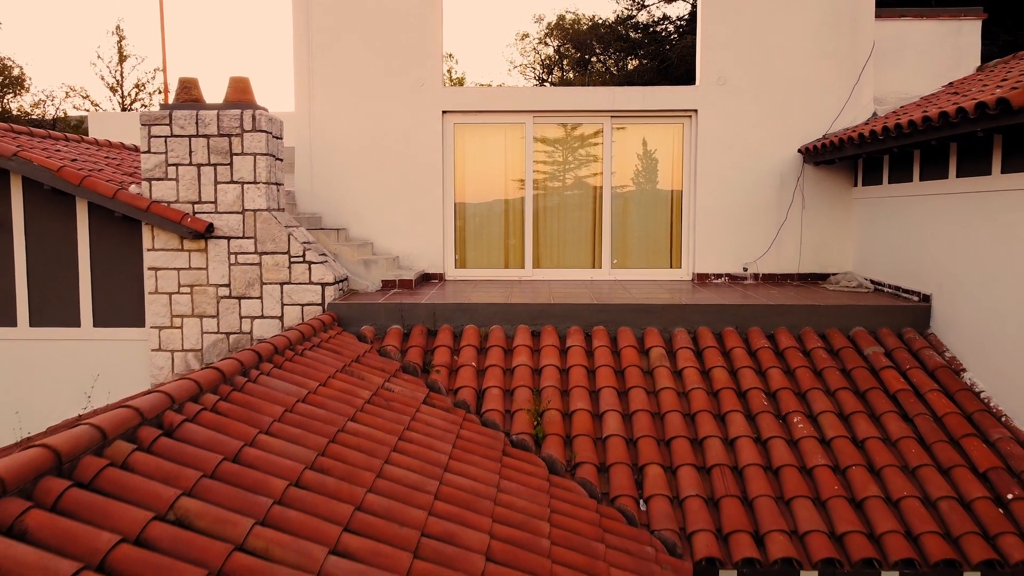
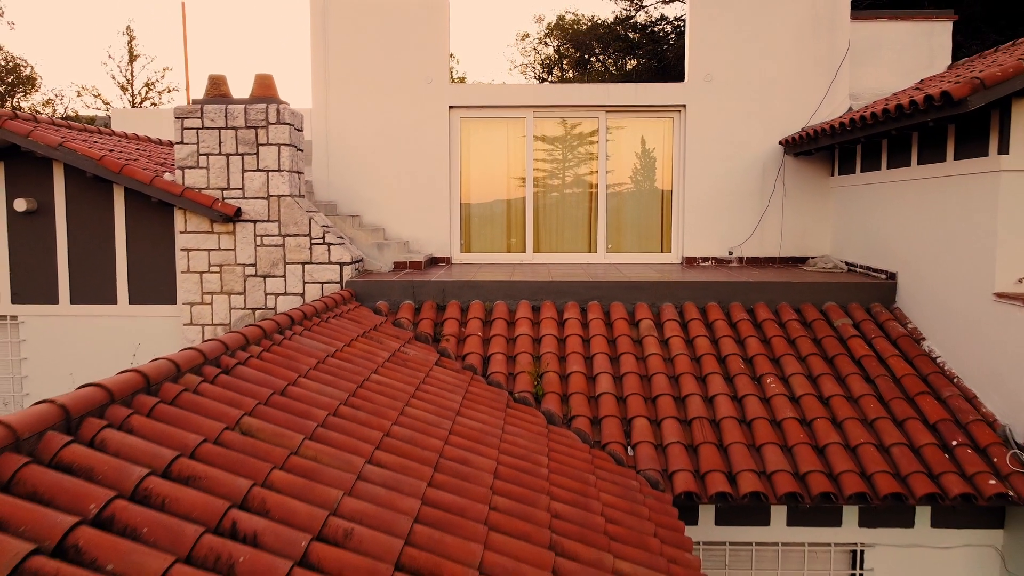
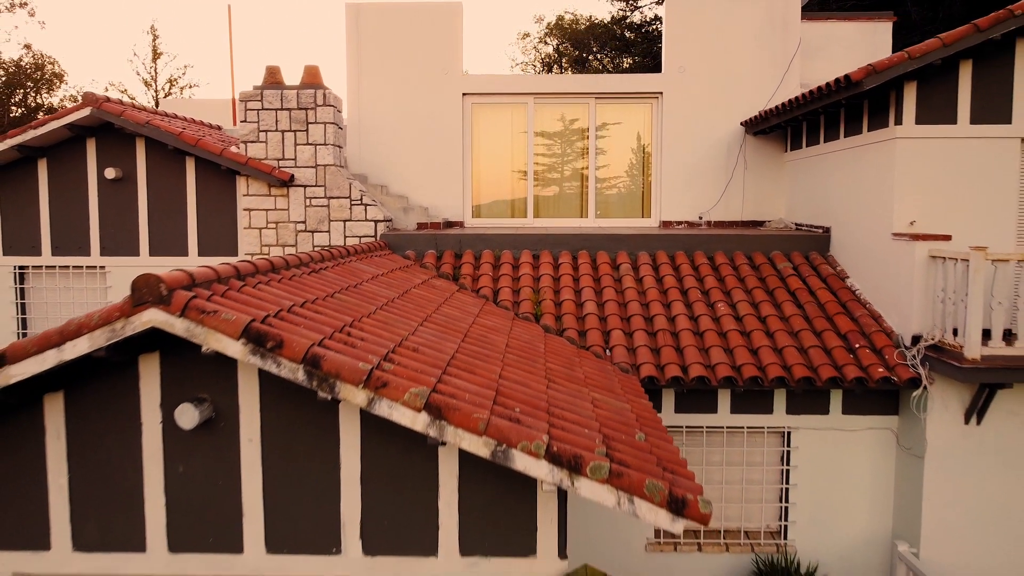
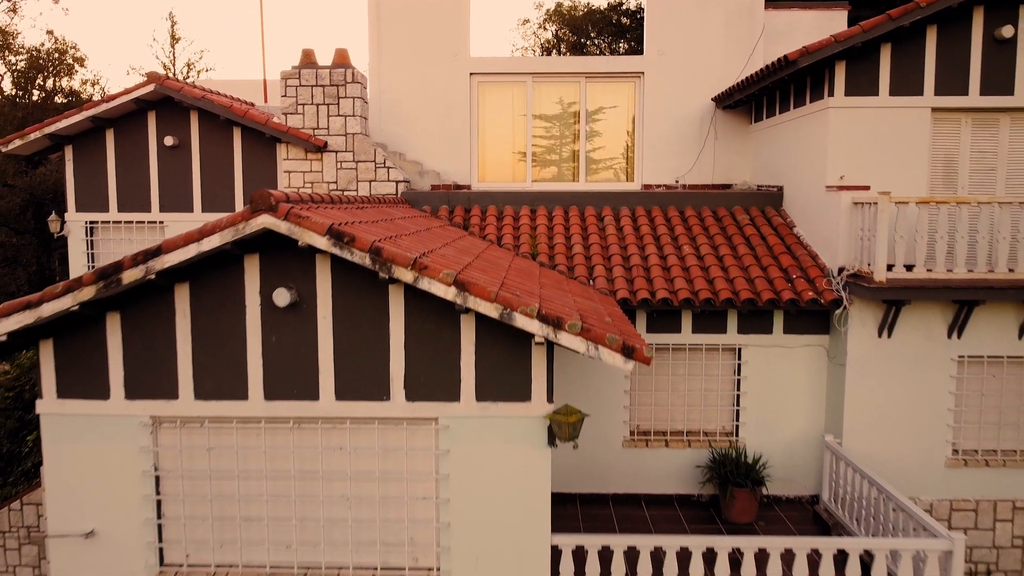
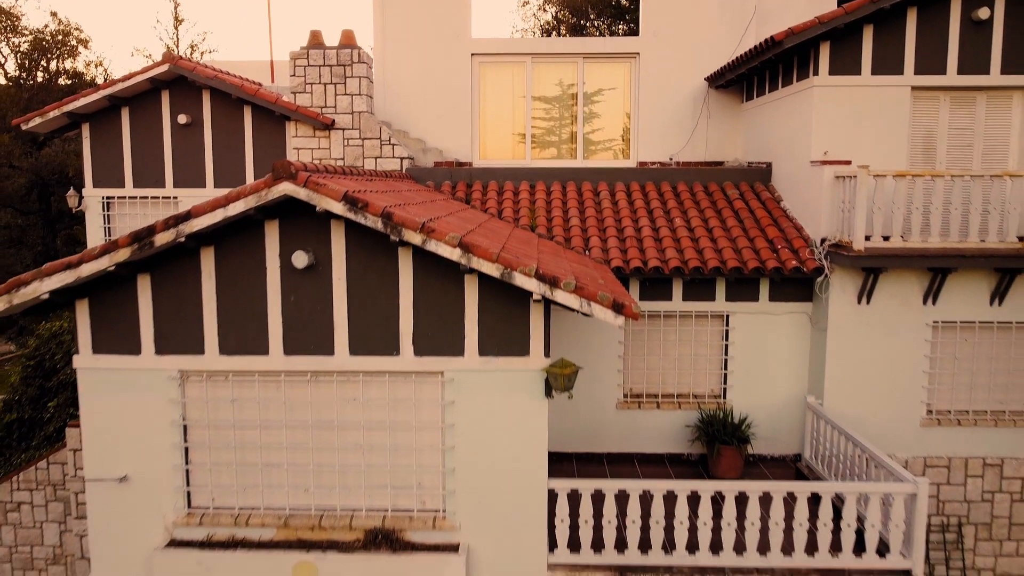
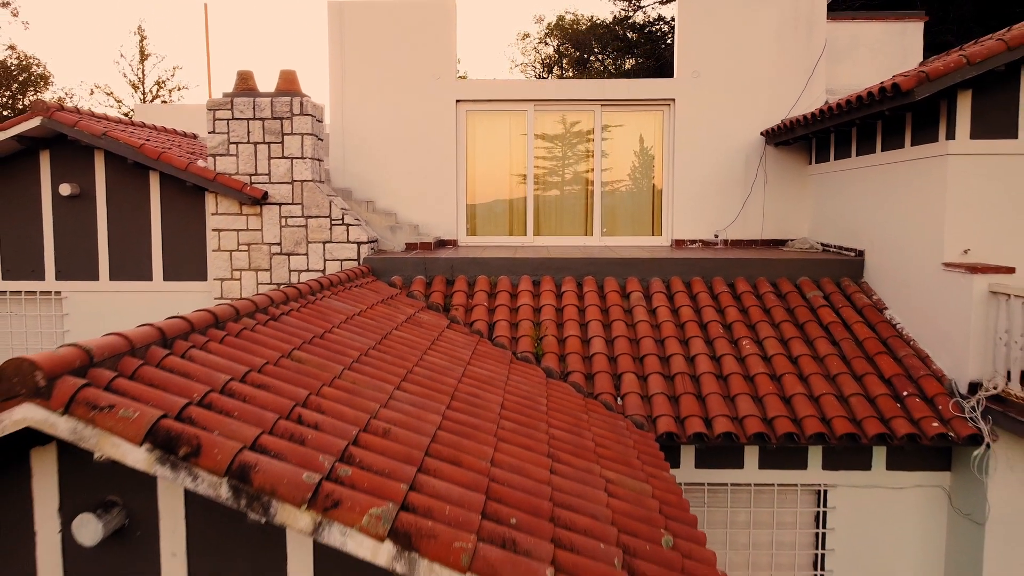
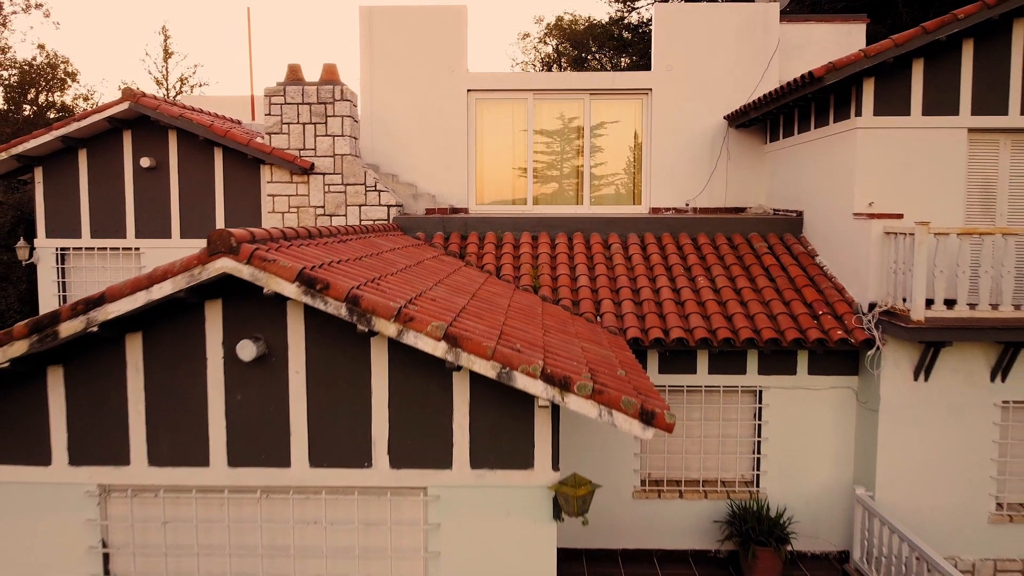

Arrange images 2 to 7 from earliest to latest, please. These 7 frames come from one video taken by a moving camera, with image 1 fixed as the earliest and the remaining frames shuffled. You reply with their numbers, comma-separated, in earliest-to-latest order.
2, 6, 3, 7, 4, 5
